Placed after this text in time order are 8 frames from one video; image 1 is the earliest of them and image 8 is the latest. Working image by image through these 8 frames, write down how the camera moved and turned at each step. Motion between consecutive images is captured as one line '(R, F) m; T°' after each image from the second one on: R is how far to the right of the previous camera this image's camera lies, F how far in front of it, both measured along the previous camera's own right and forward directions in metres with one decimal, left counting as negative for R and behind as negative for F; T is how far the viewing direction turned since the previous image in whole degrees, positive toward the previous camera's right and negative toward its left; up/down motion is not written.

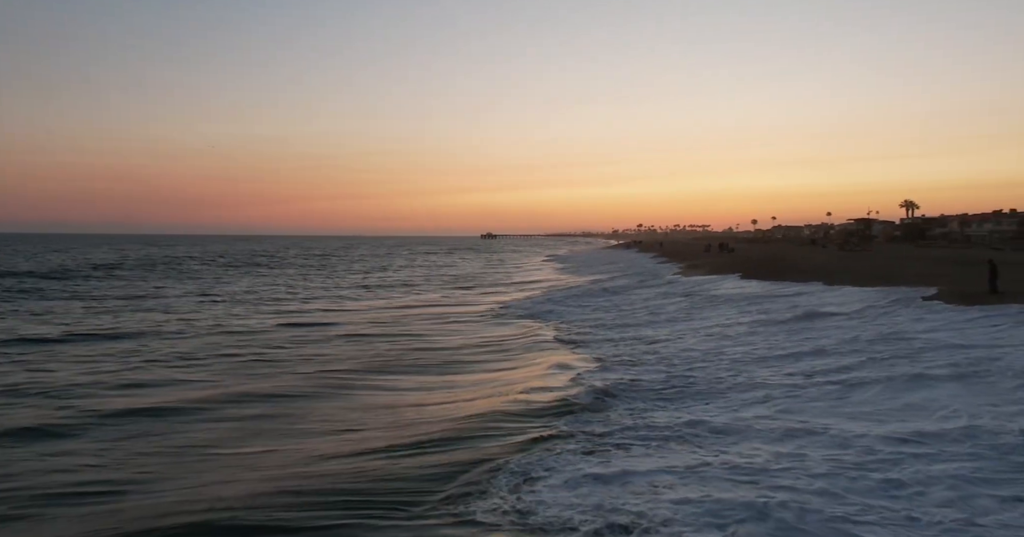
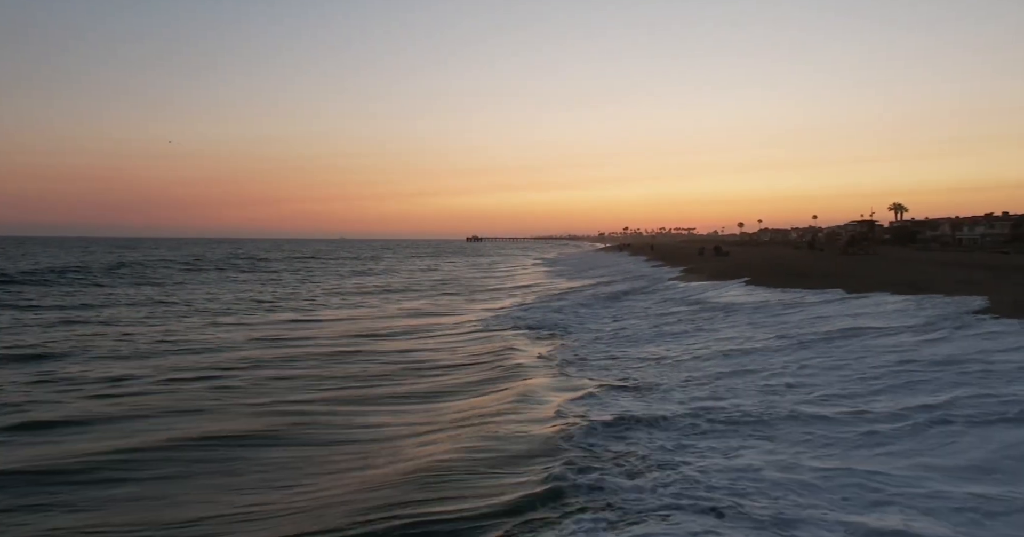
(-0.1, +1.7) m; +1°
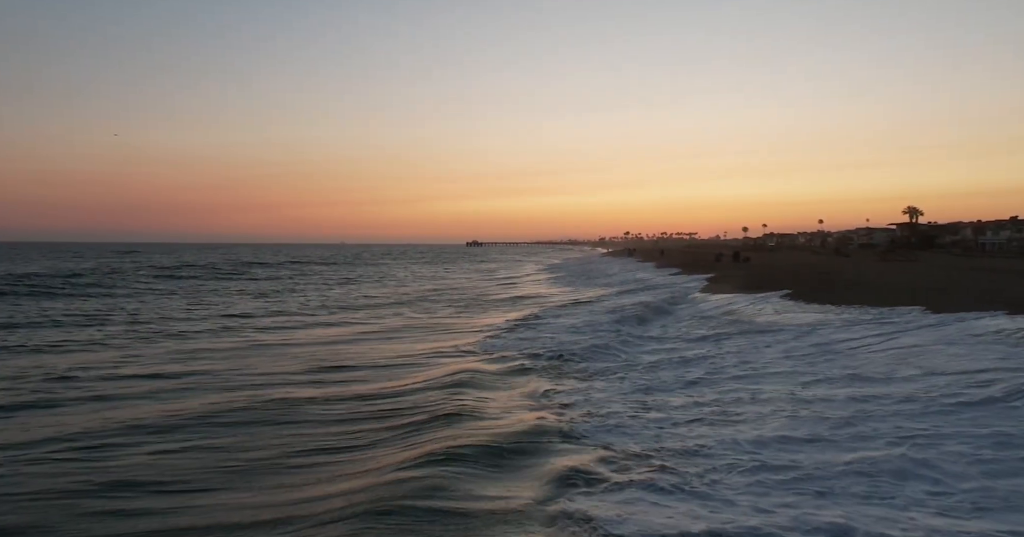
(-0.1, +3.1) m; 0°
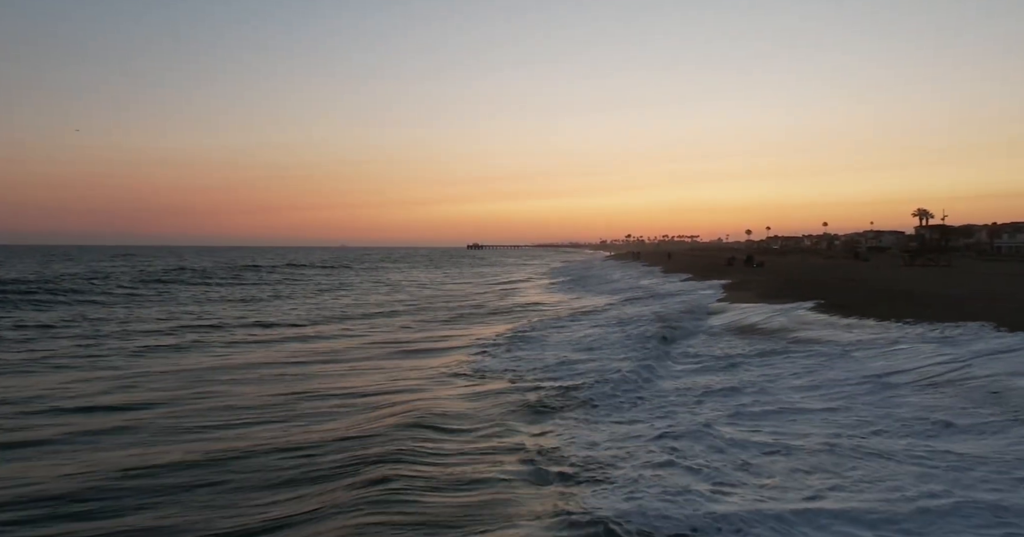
(0.0, +2.0) m; 0°
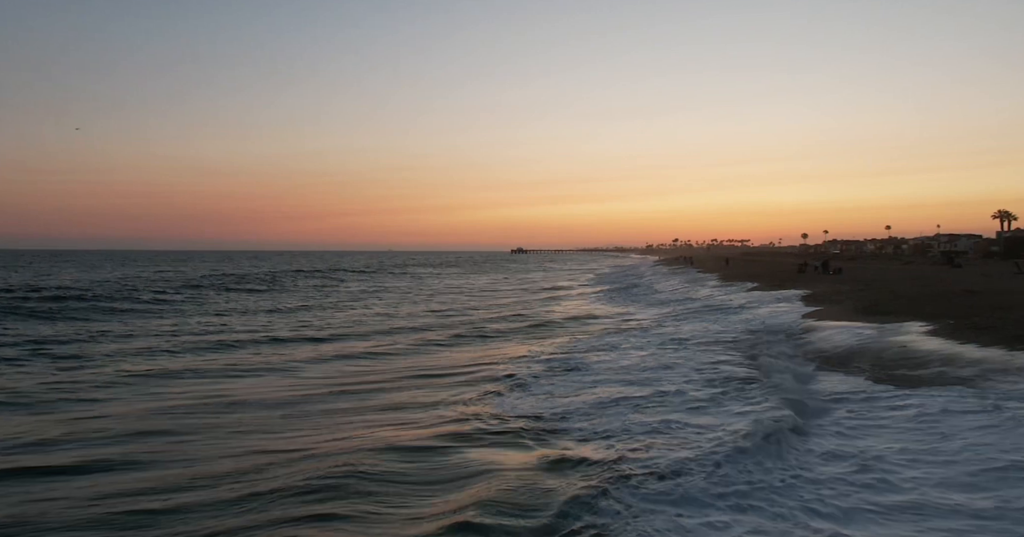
(+0.1, +3.4) m; -4°
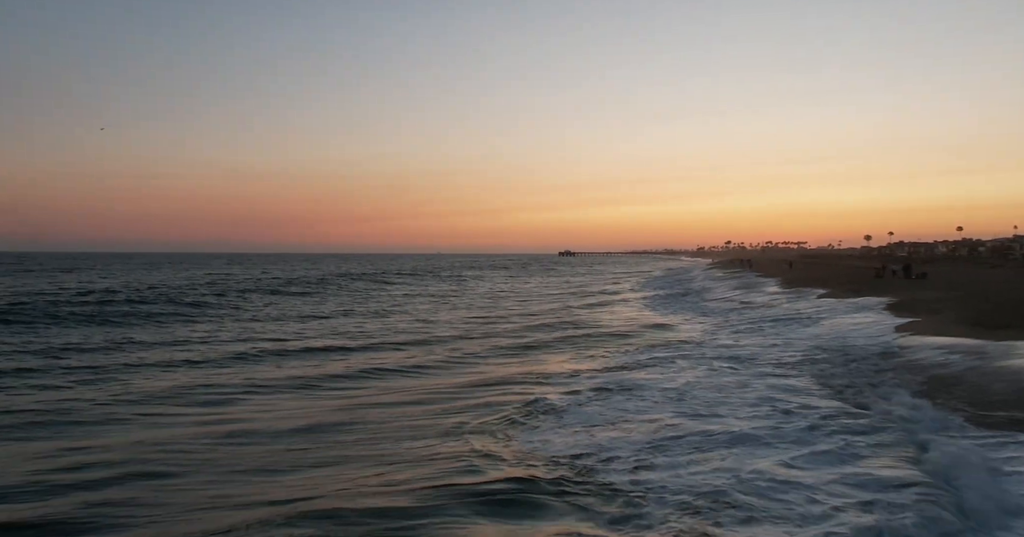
(+0.2, +2.2) m; -4°
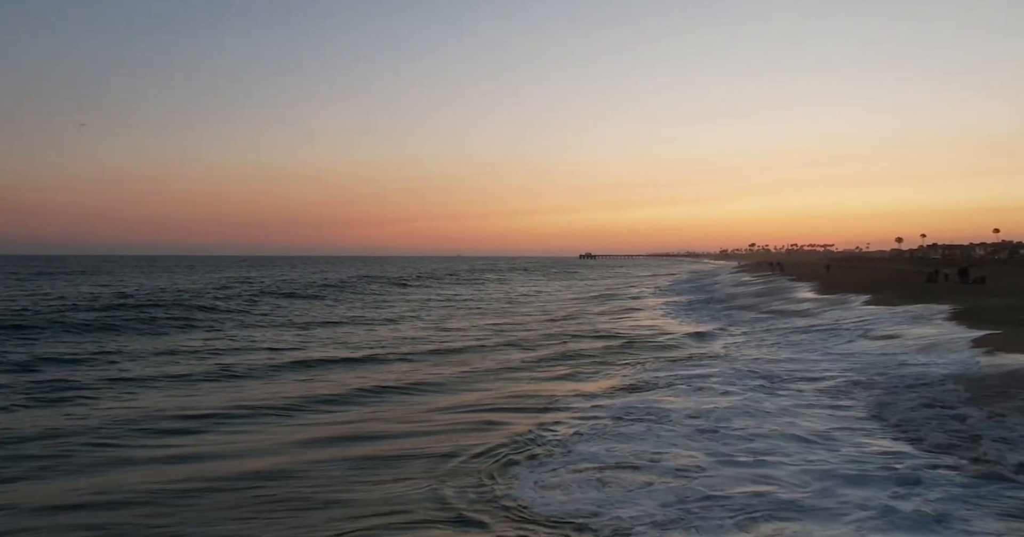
(+0.3, +2.2) m; -2°
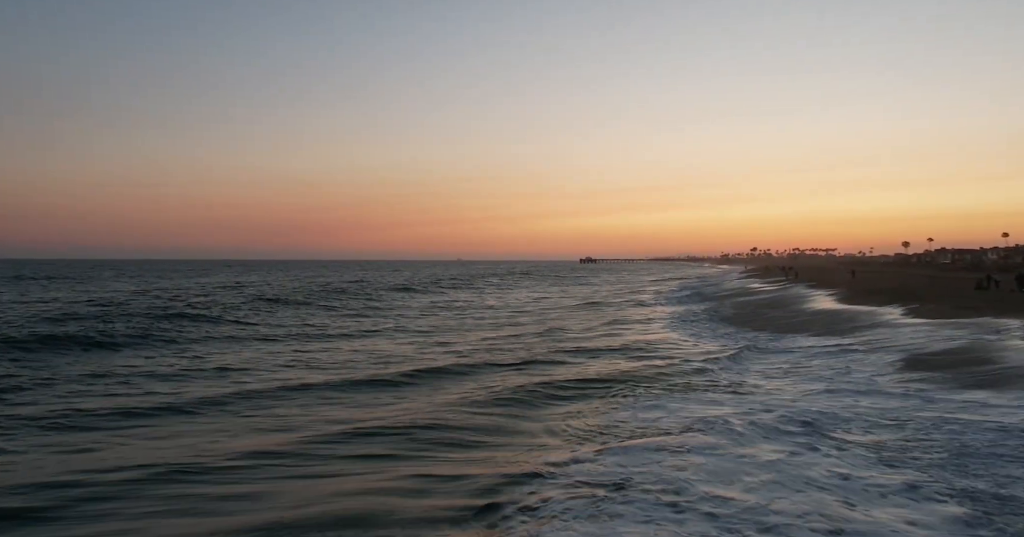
(+0.3, +3.4) m; 0°
